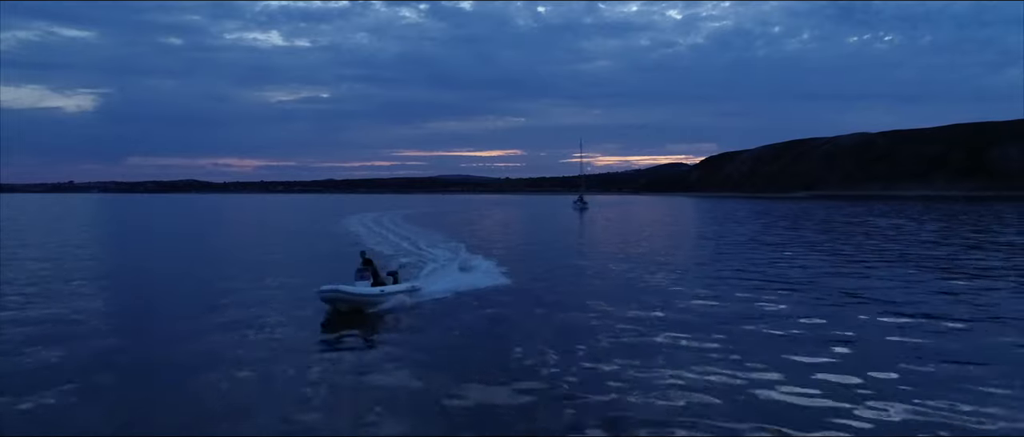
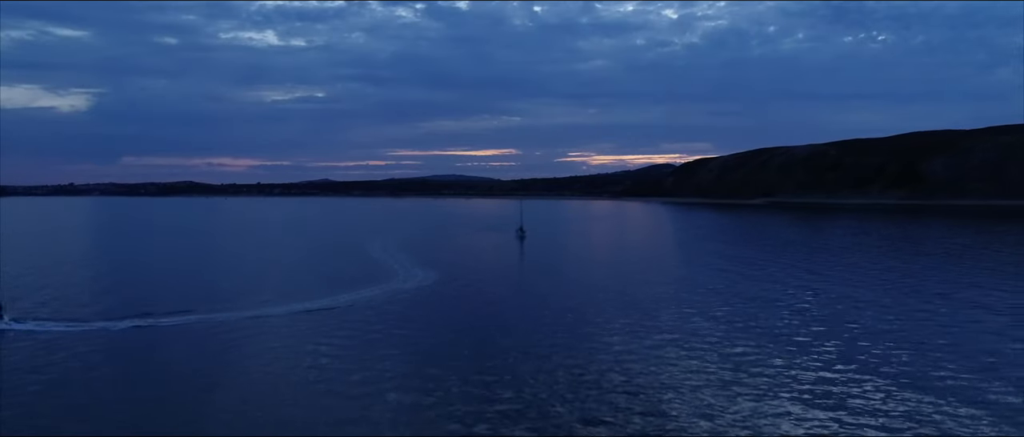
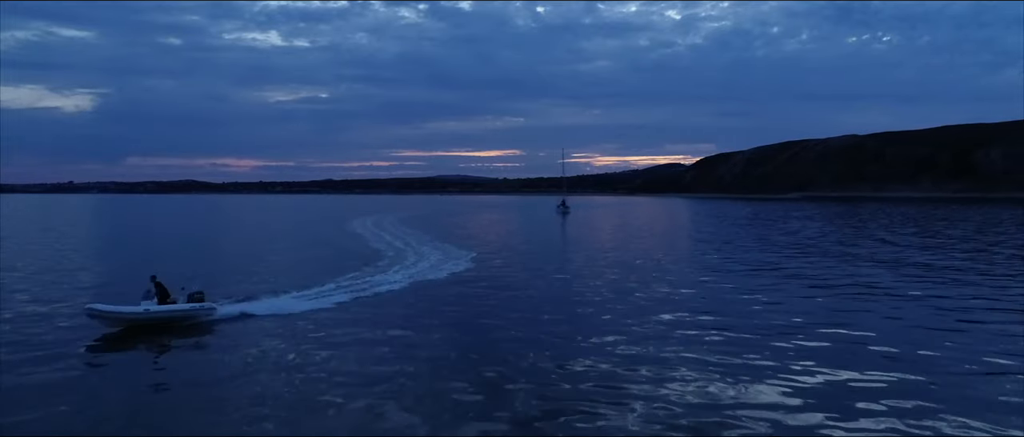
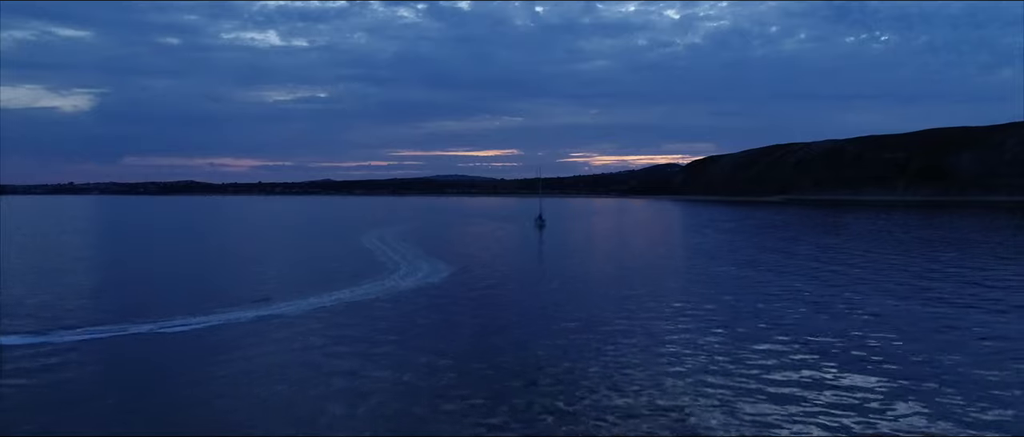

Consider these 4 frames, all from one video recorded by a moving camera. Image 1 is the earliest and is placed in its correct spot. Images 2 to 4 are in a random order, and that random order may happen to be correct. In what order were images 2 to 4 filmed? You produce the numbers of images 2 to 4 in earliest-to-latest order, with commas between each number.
3, 4, 2
